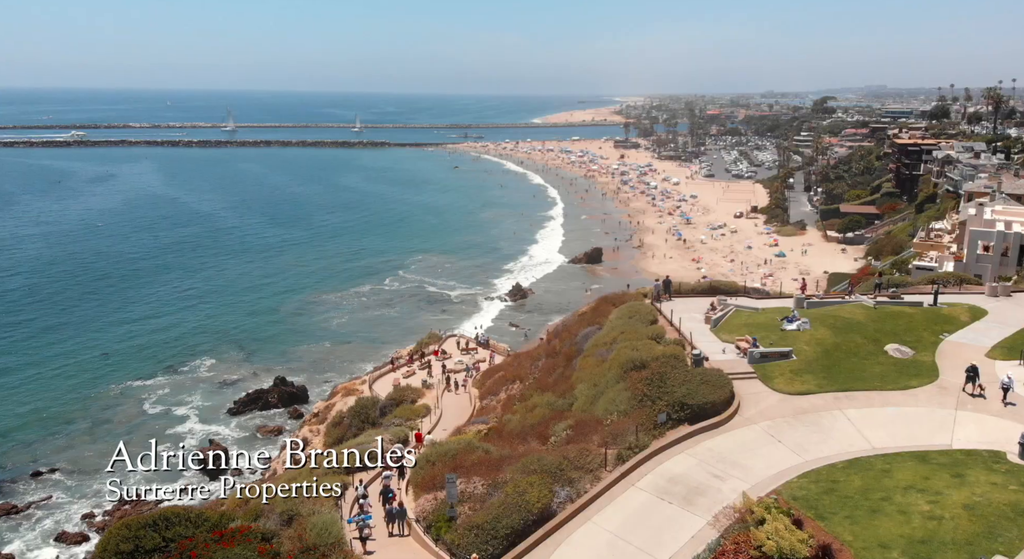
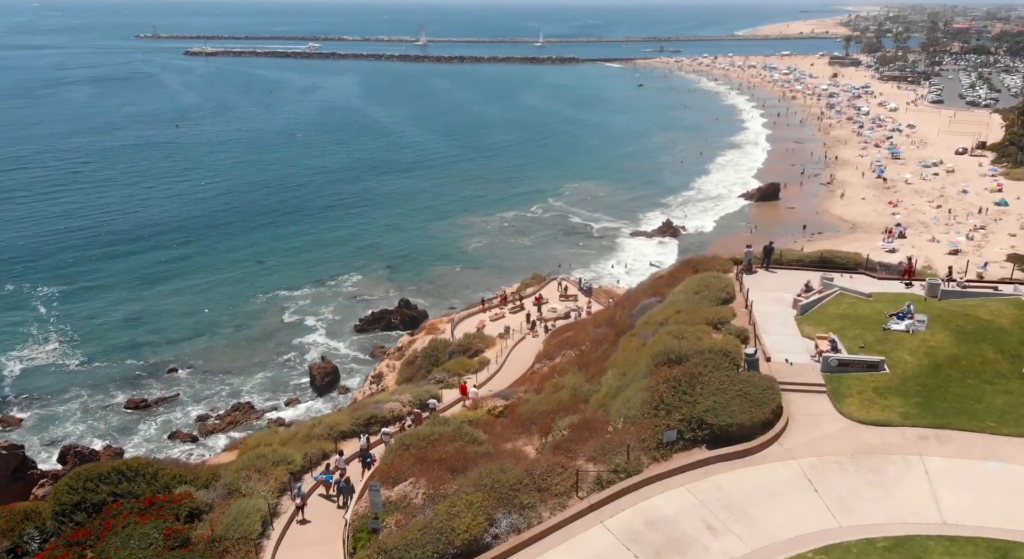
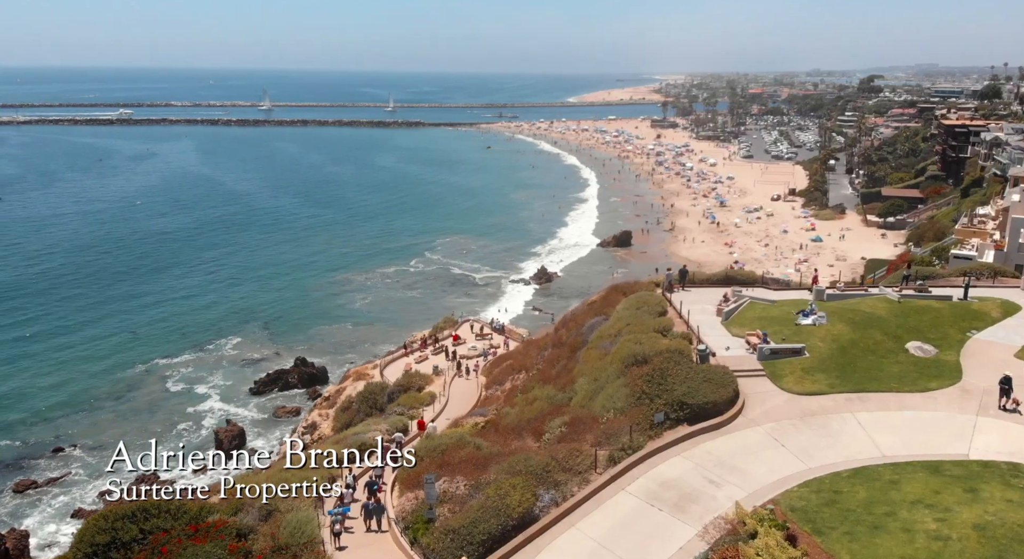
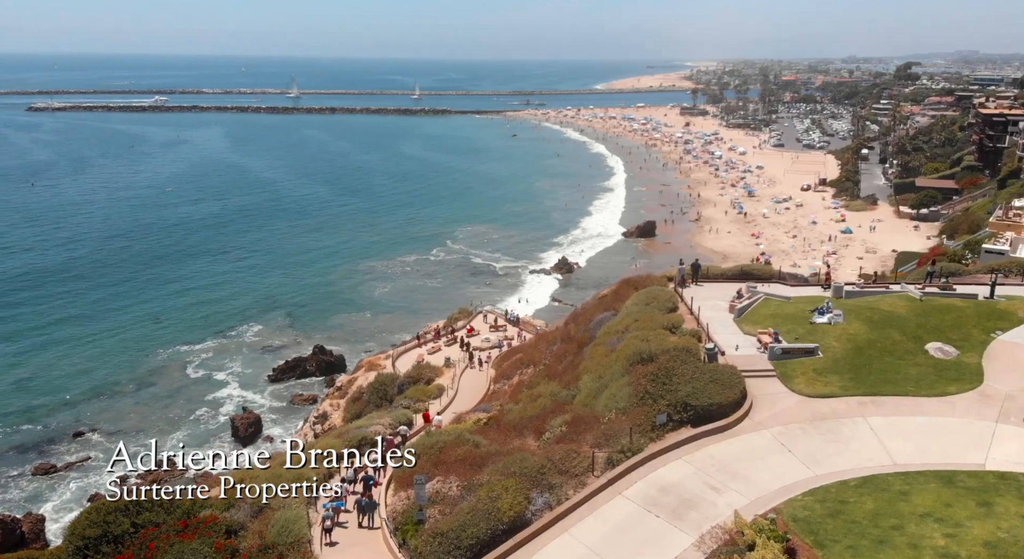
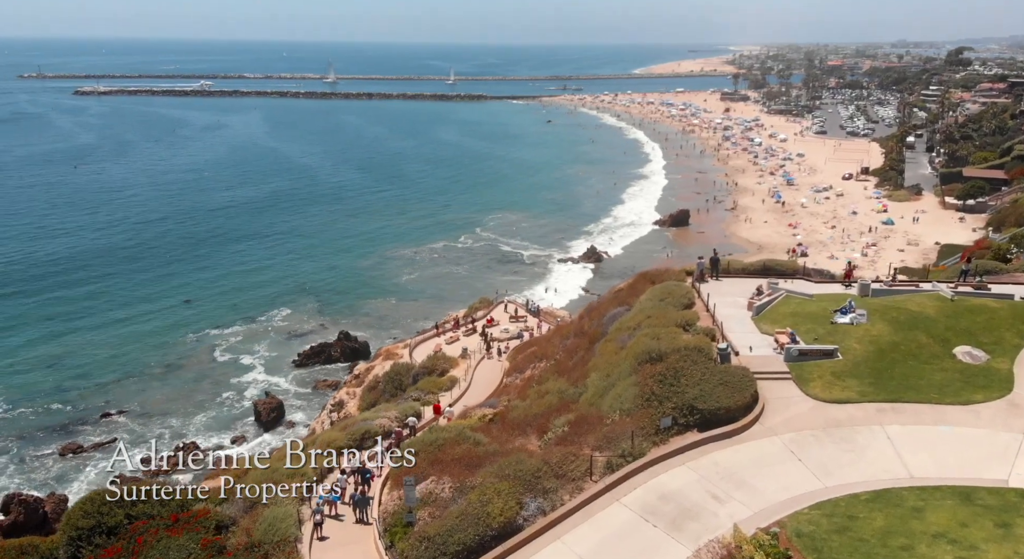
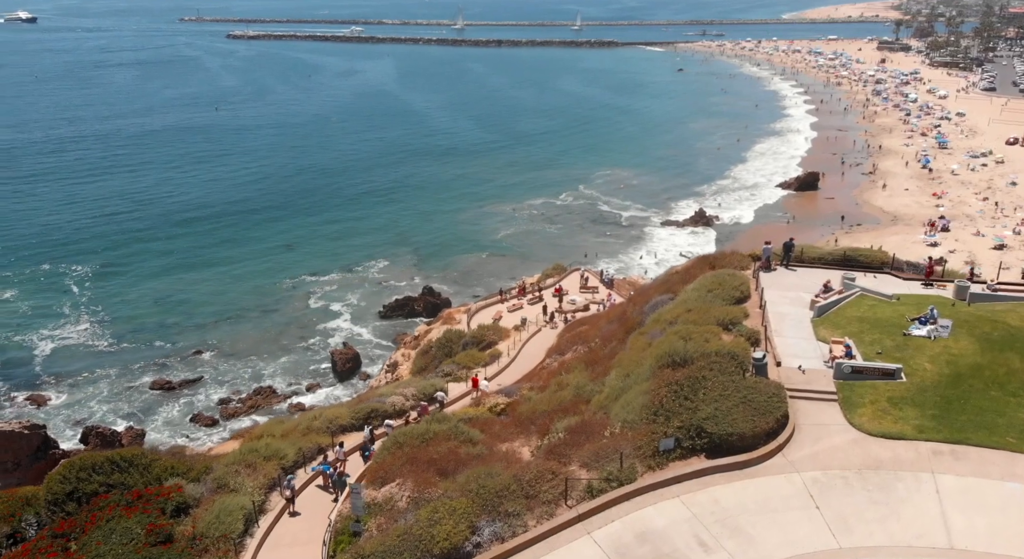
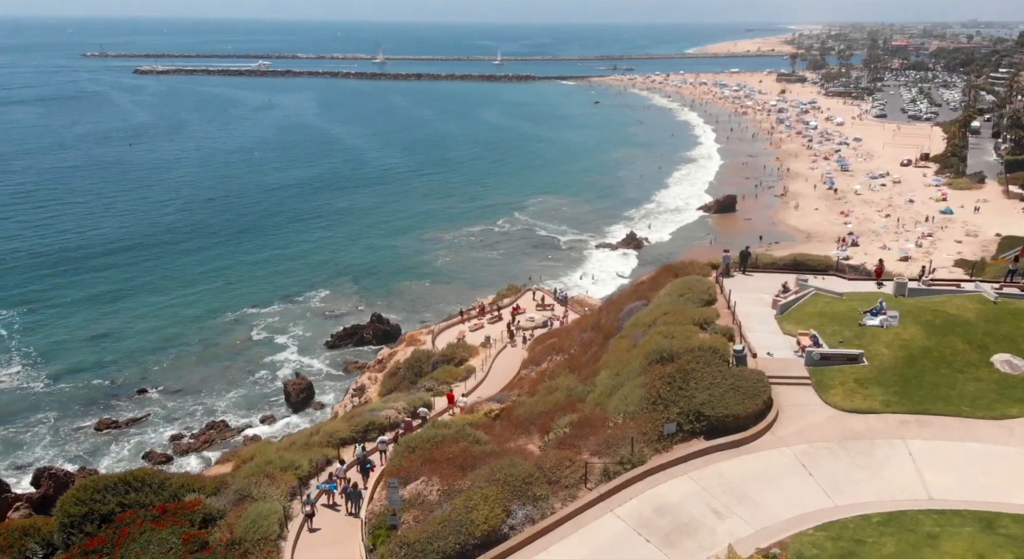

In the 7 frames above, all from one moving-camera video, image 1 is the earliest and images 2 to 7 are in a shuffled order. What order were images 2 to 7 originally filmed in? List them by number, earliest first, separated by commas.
3, 4, 5, 7, 2, 6
